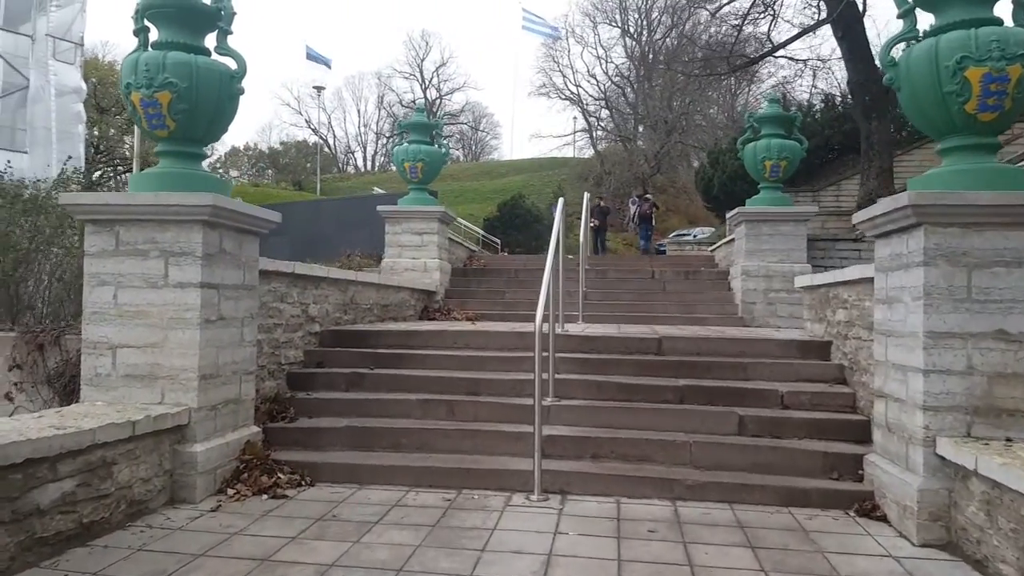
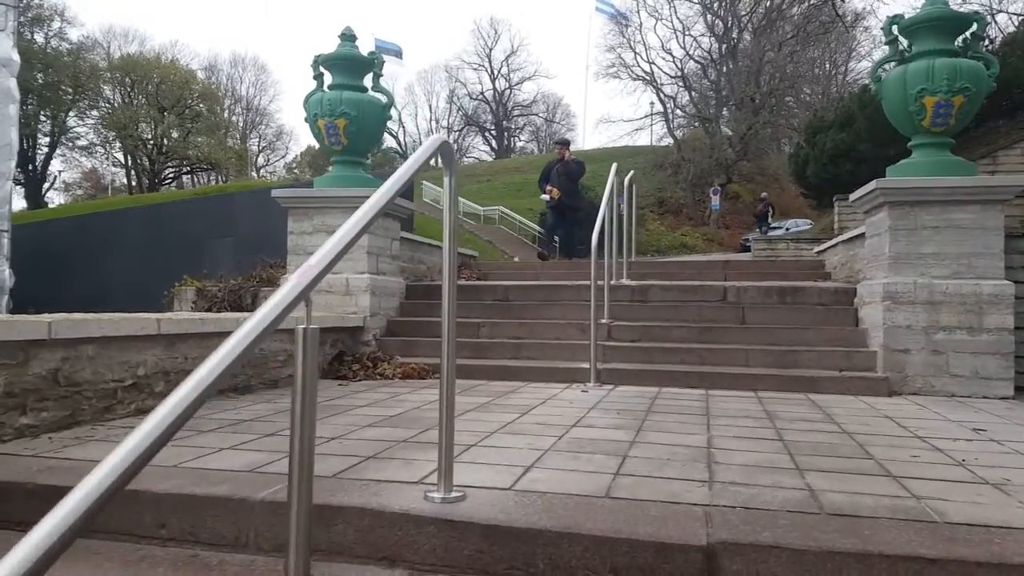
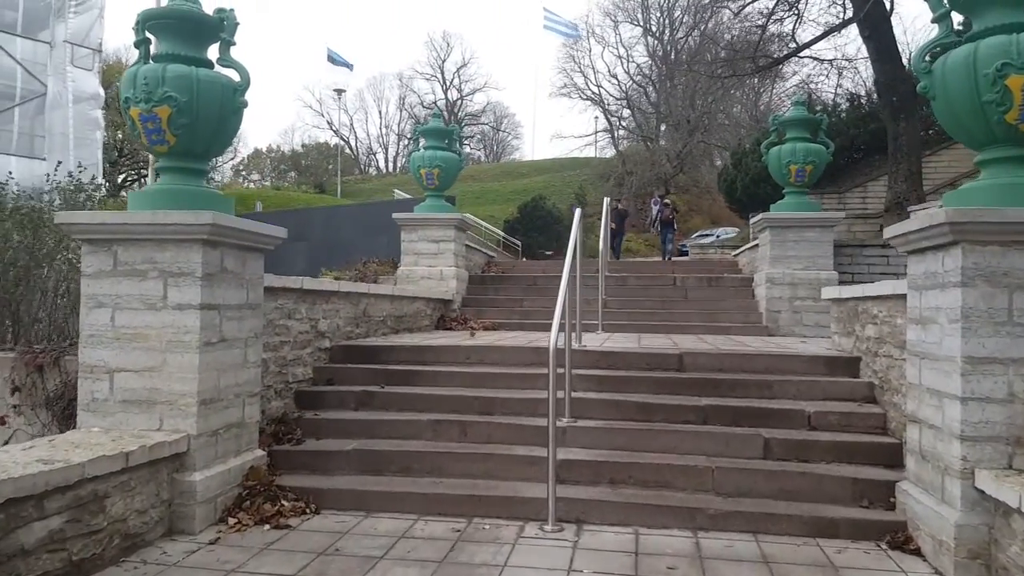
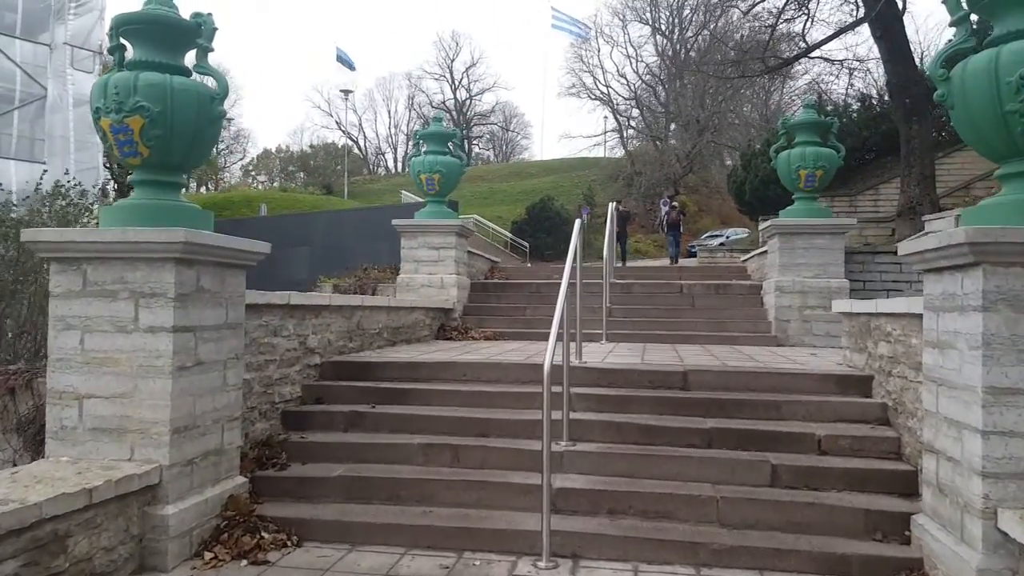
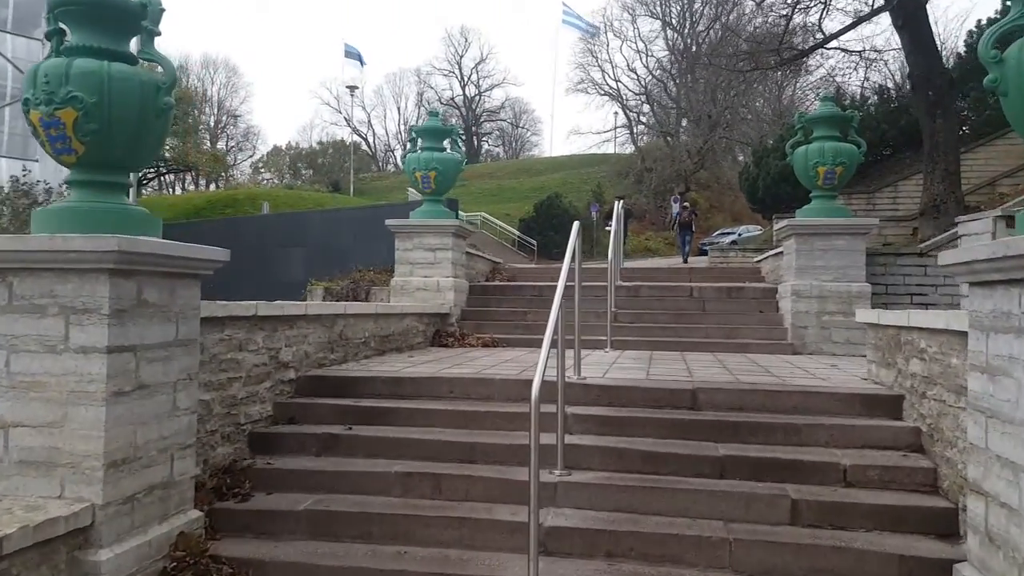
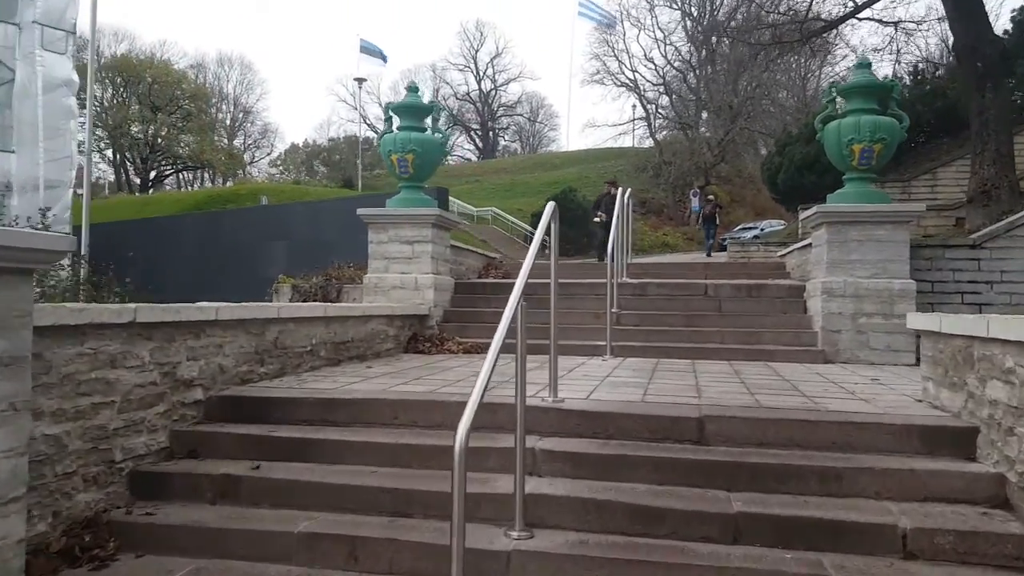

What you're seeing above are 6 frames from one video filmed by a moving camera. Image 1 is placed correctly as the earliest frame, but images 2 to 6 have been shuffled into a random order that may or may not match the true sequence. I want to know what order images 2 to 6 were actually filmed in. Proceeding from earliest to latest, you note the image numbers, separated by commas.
3, 4, 5, 6, 2
